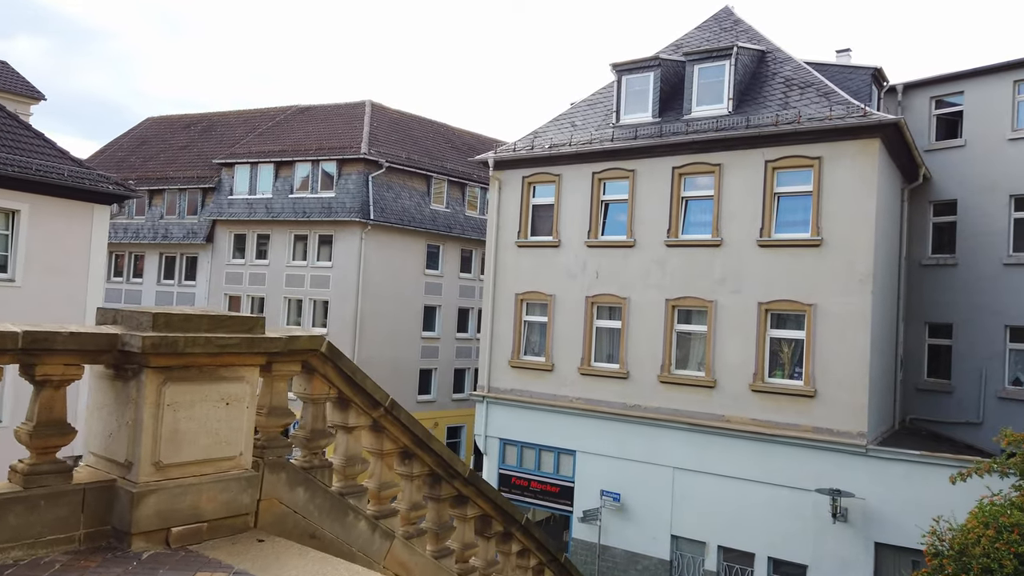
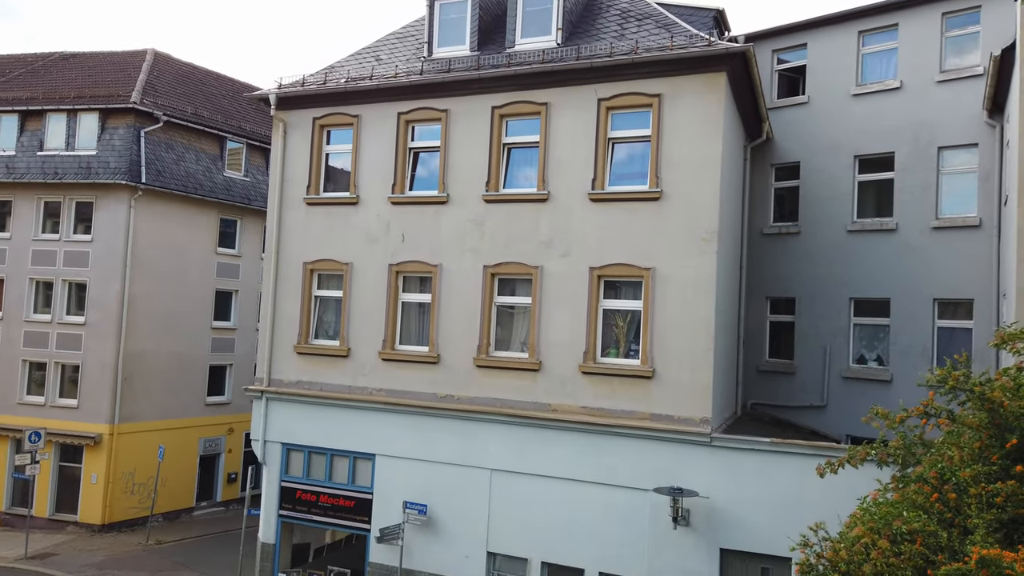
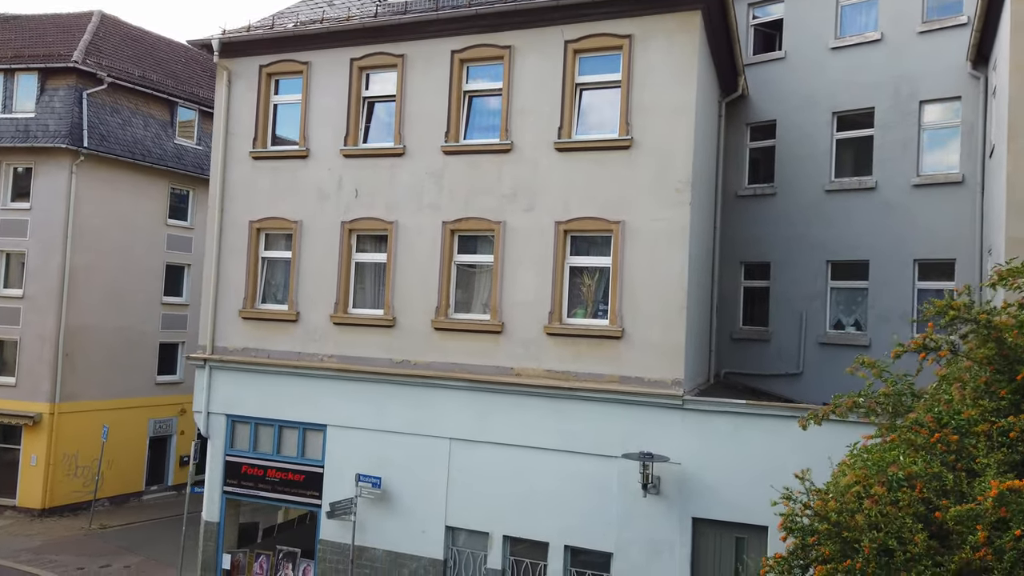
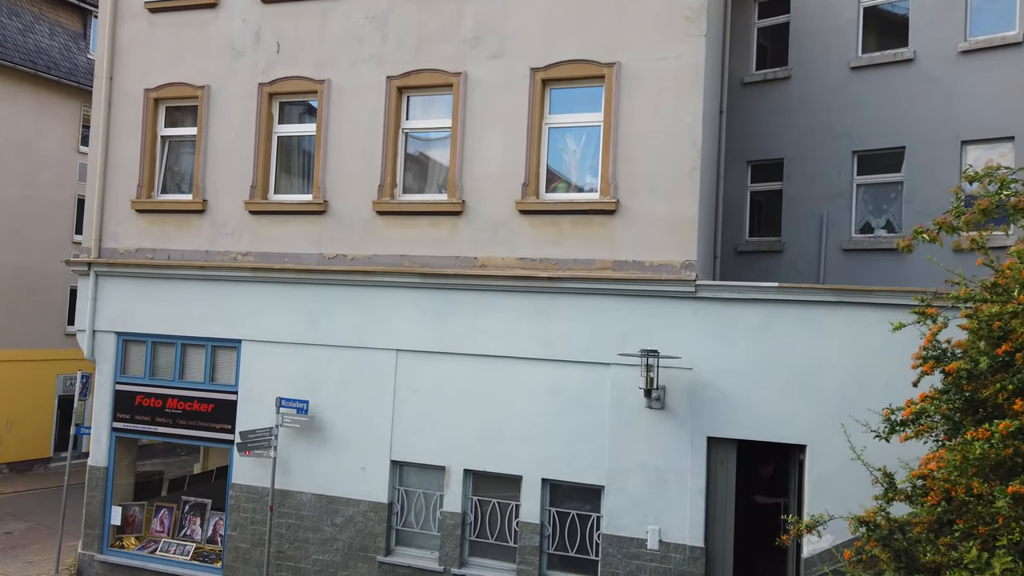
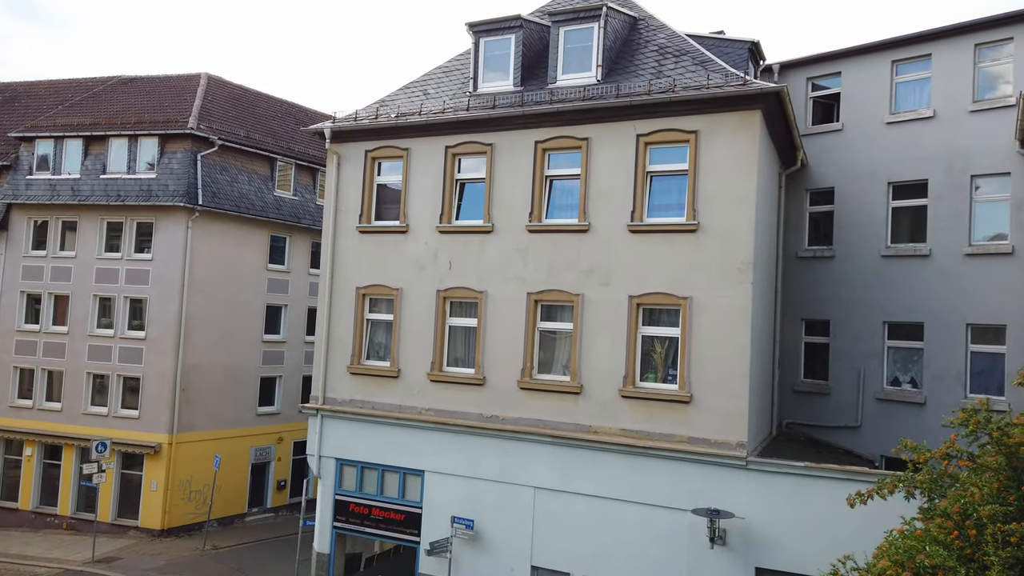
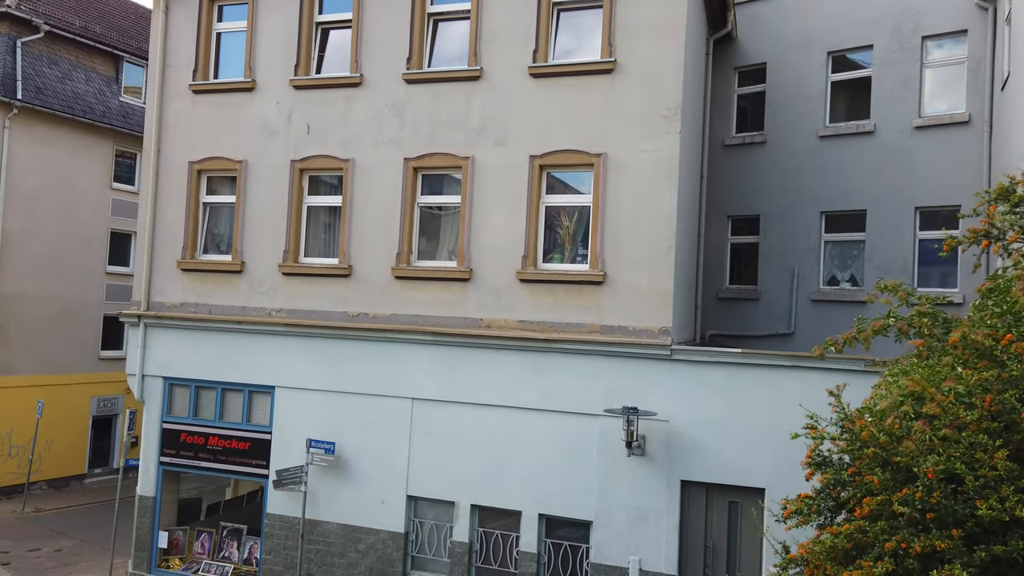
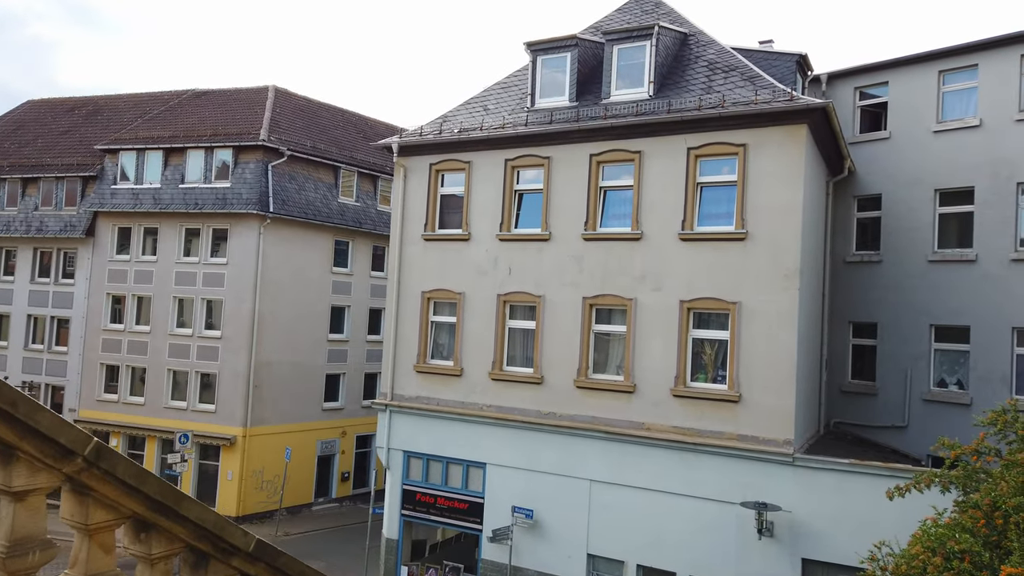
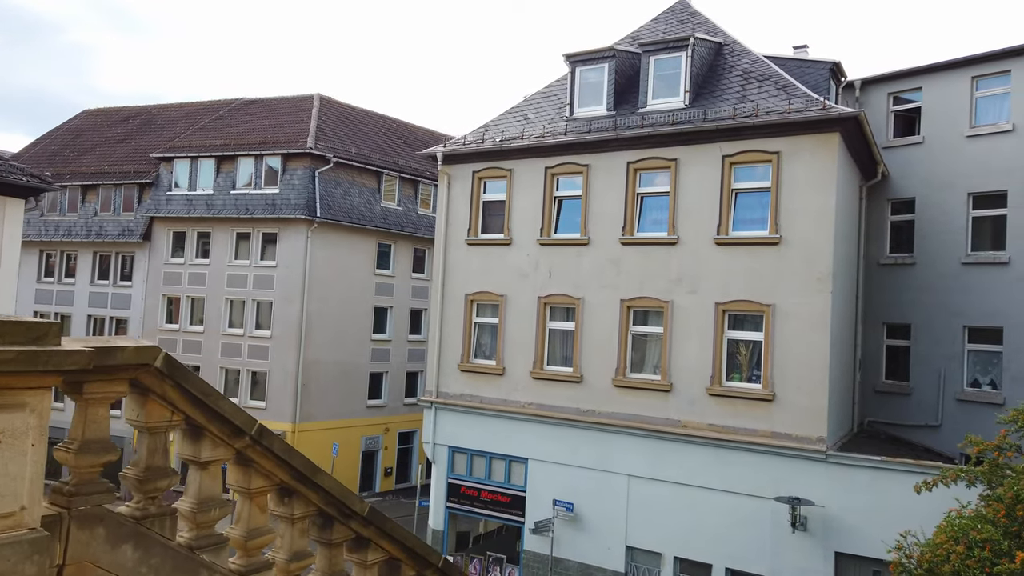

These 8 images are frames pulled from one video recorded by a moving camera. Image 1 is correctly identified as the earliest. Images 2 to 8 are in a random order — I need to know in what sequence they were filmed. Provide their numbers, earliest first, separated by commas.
8, 7, 5, 2, 3, 6, 4
